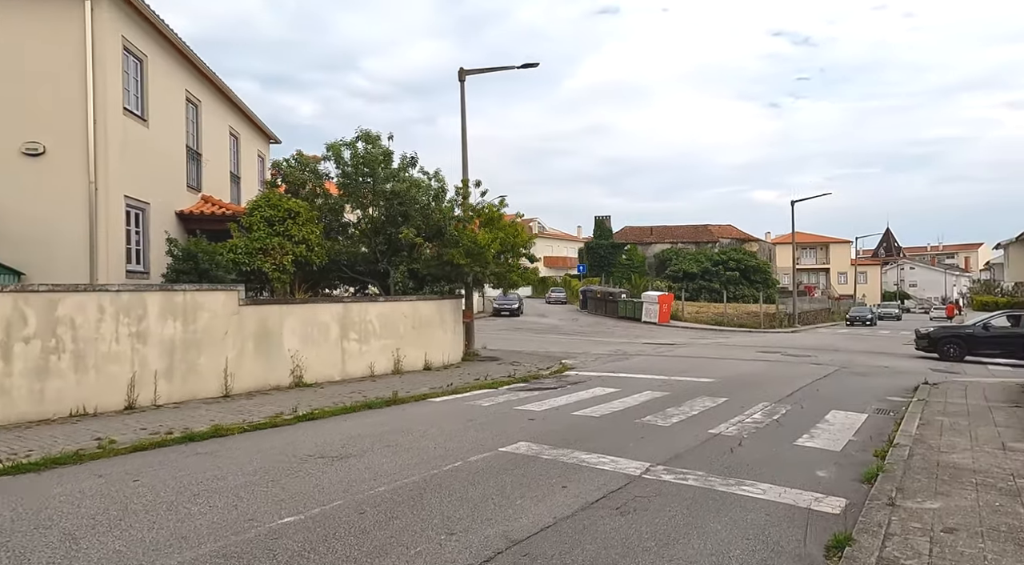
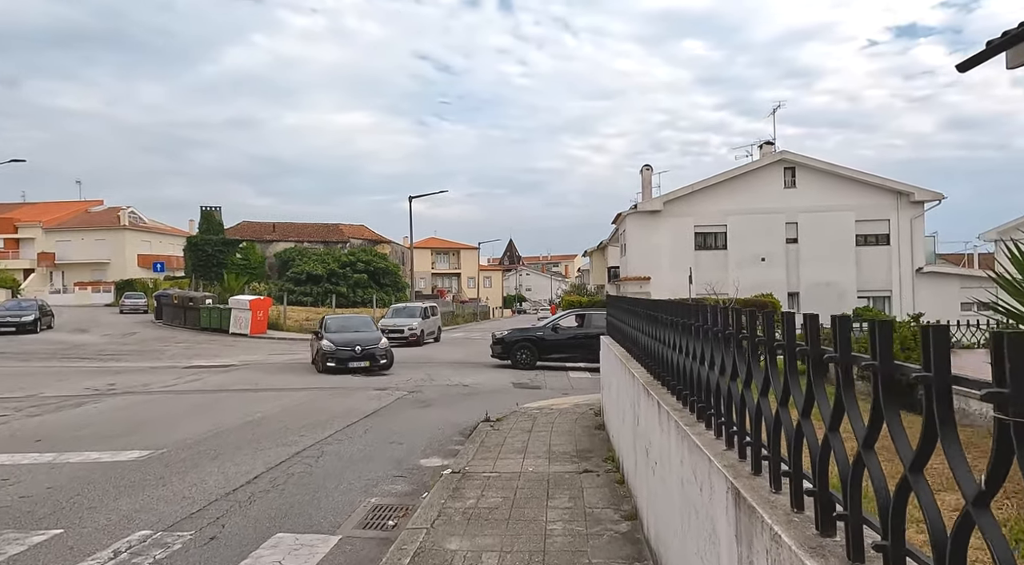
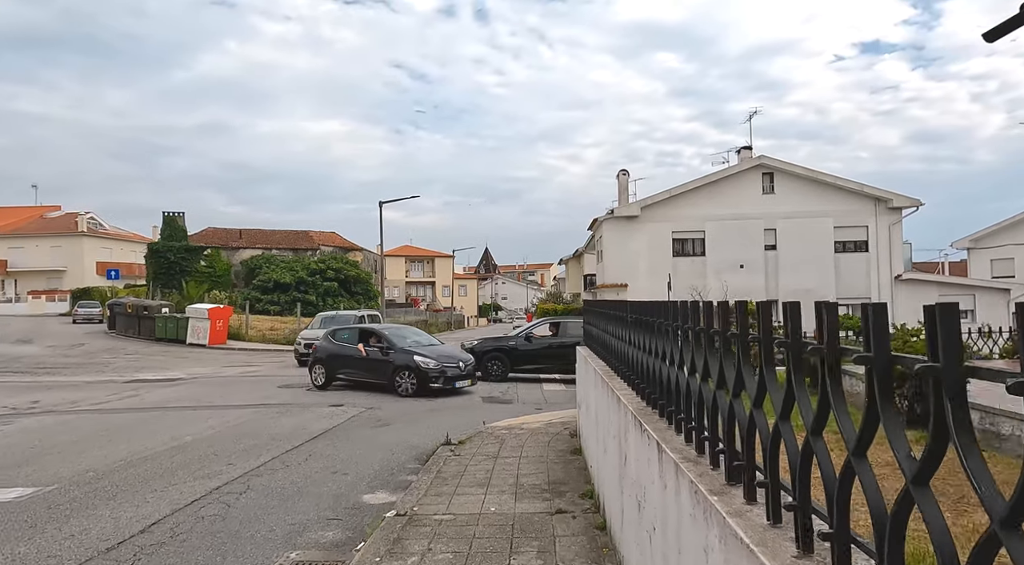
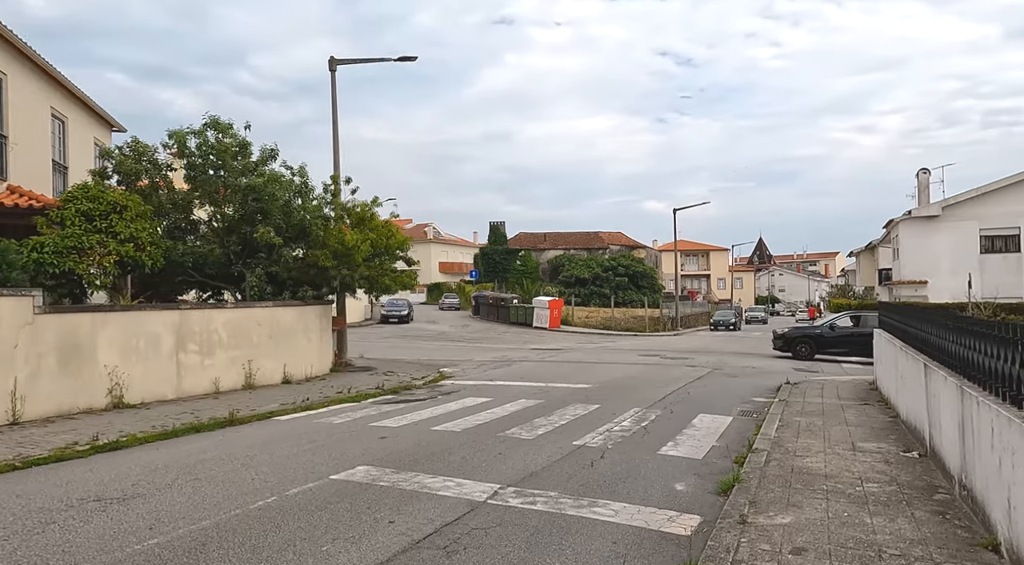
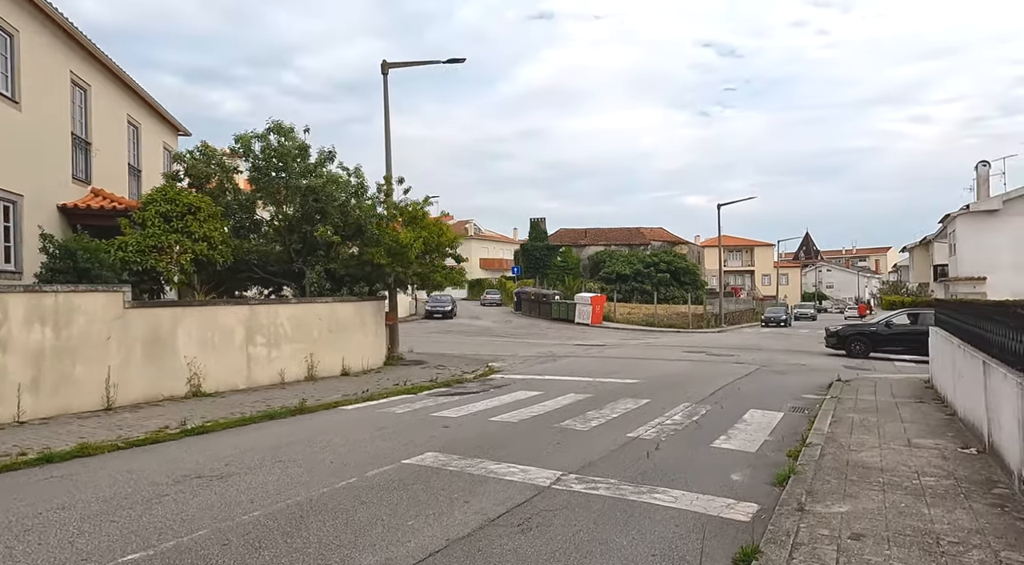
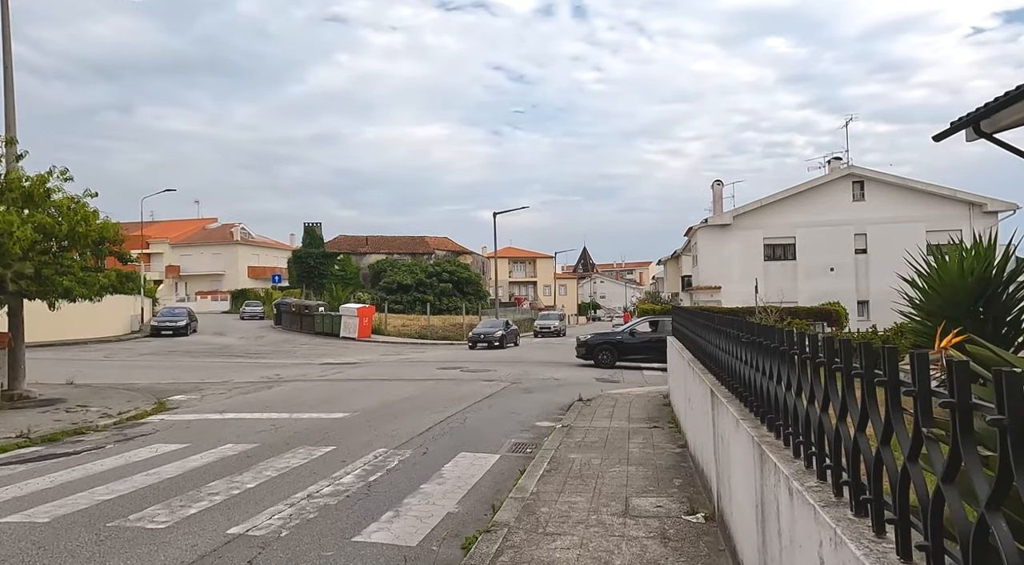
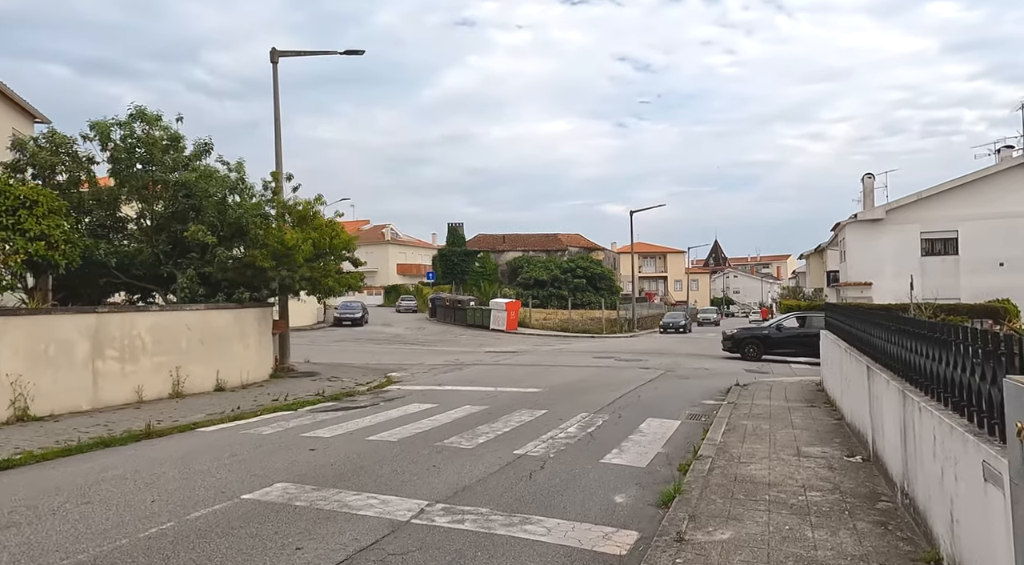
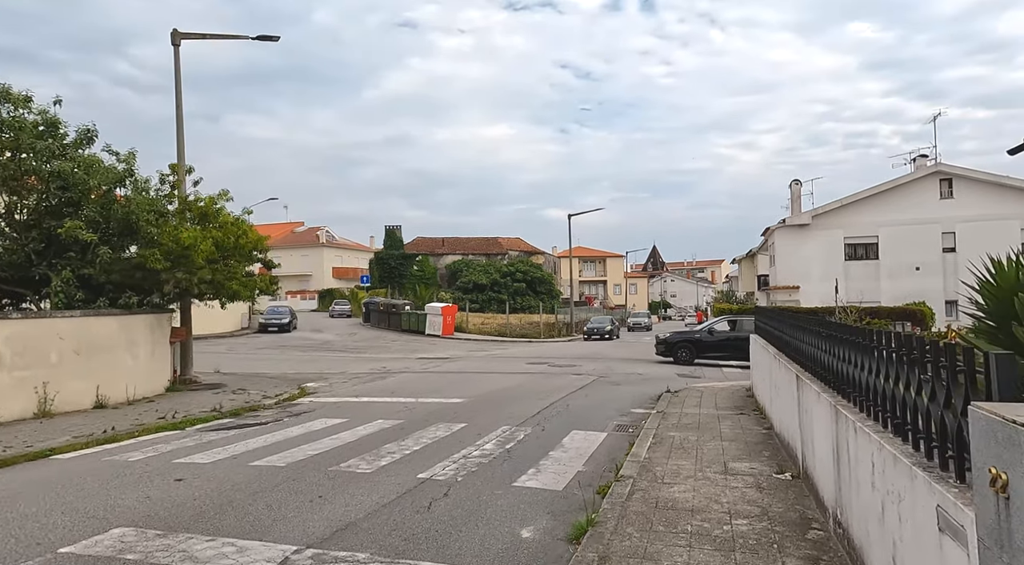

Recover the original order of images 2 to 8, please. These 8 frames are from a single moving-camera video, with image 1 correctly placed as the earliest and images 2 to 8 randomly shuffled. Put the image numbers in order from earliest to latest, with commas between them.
5, 4, 7, 8, 6, 2, 3
